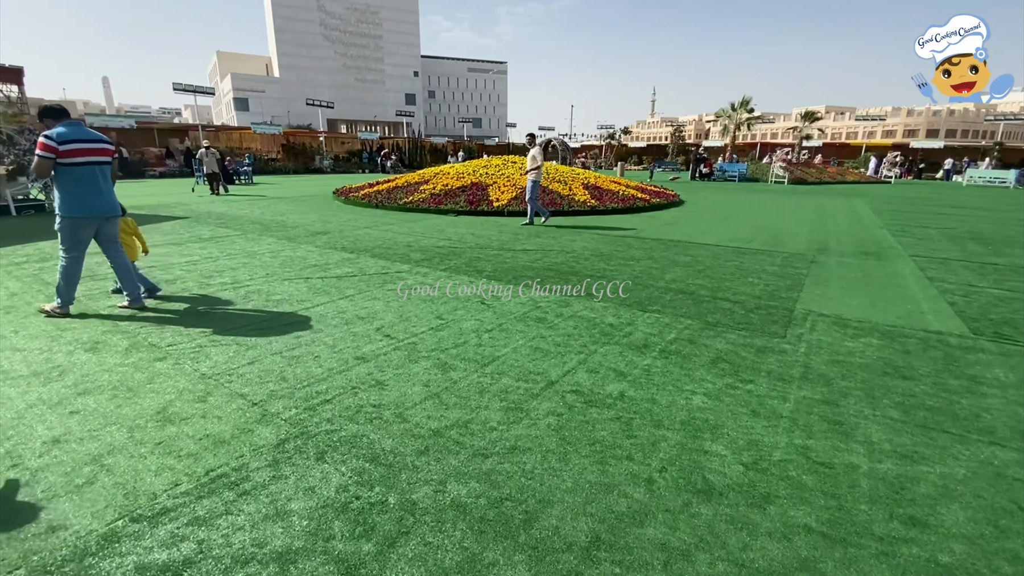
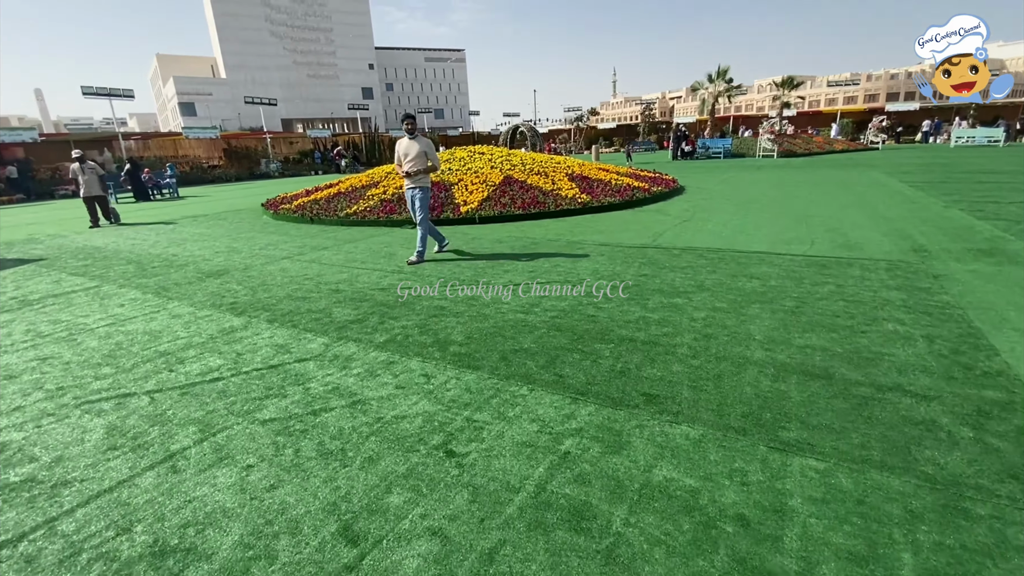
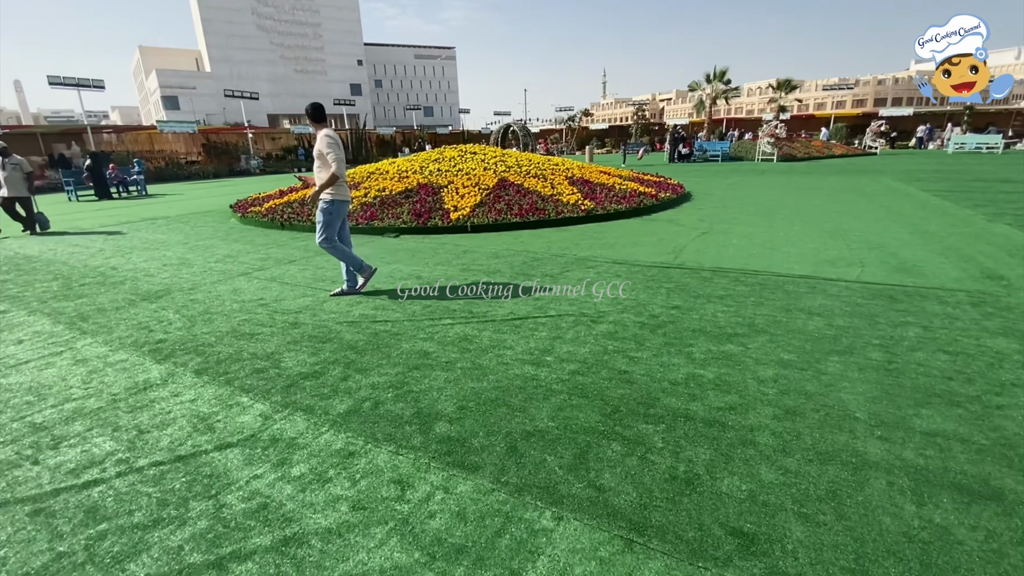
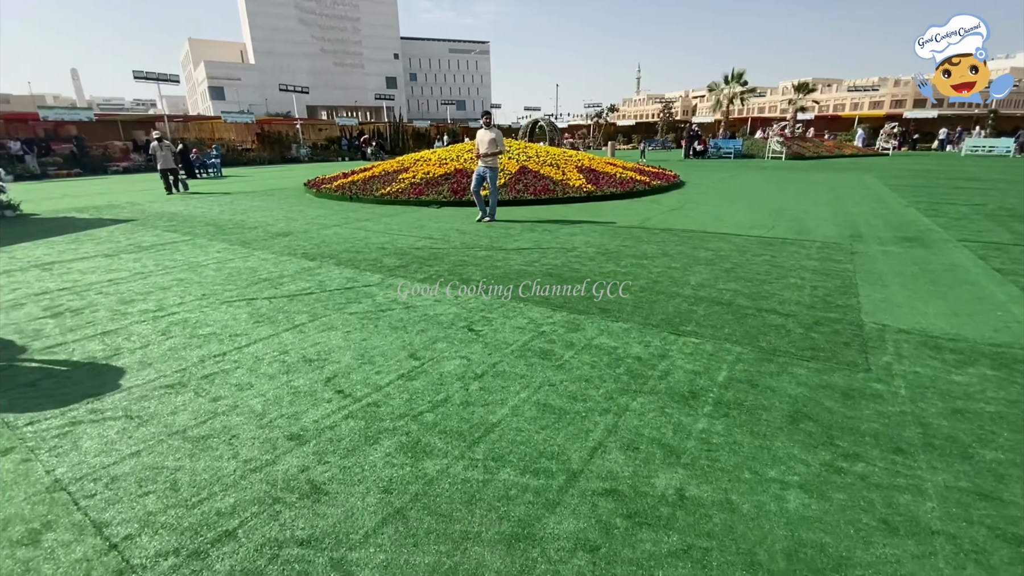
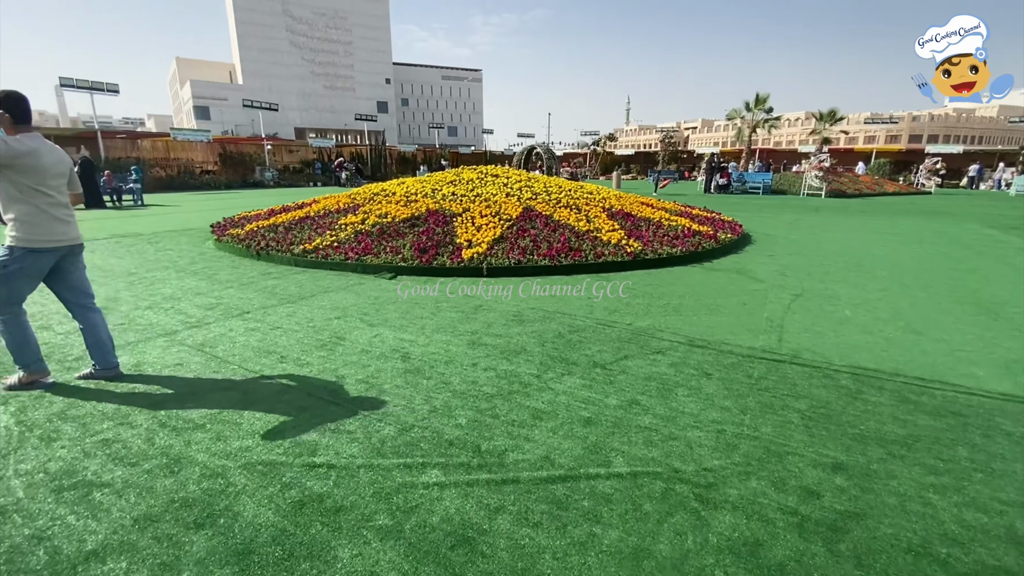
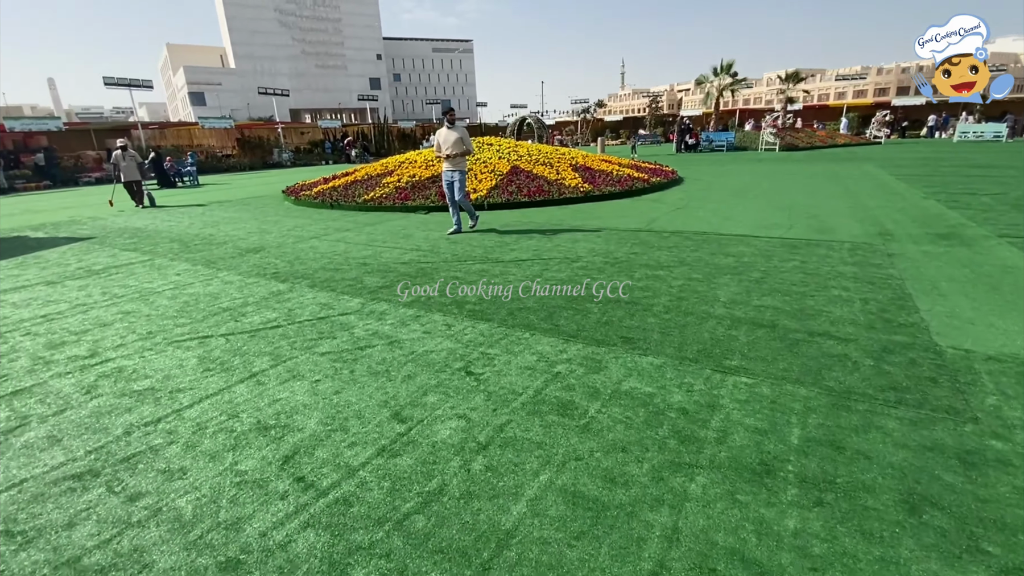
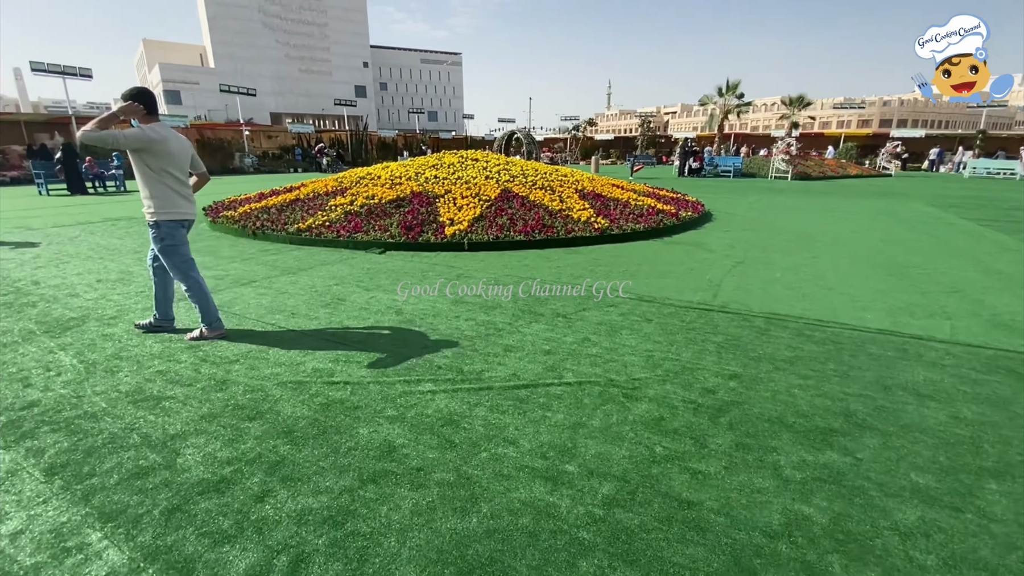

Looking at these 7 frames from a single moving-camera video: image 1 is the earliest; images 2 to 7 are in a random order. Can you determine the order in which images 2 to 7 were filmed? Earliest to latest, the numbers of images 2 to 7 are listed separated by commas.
4, 6, 2, 3, 7, 5
